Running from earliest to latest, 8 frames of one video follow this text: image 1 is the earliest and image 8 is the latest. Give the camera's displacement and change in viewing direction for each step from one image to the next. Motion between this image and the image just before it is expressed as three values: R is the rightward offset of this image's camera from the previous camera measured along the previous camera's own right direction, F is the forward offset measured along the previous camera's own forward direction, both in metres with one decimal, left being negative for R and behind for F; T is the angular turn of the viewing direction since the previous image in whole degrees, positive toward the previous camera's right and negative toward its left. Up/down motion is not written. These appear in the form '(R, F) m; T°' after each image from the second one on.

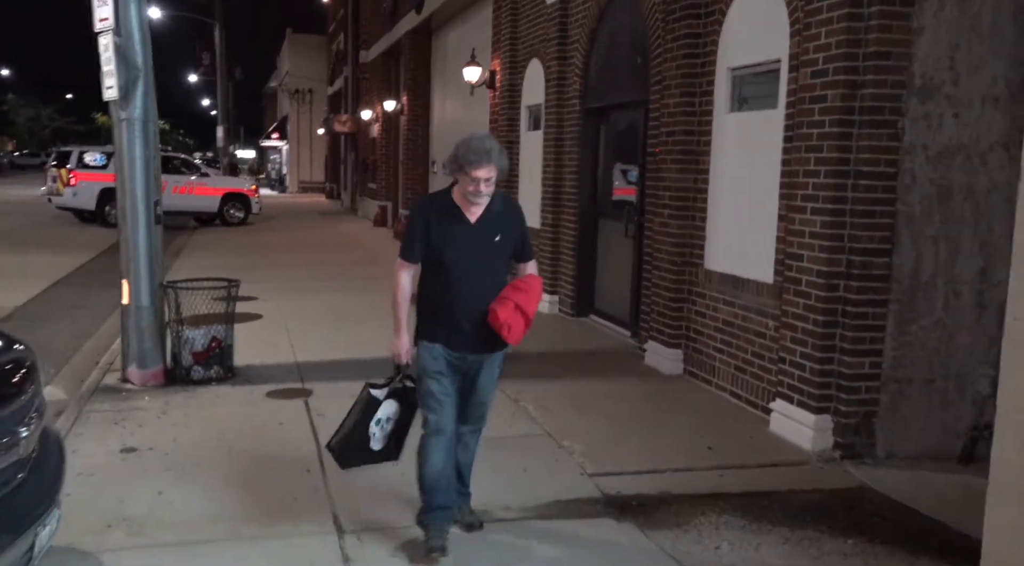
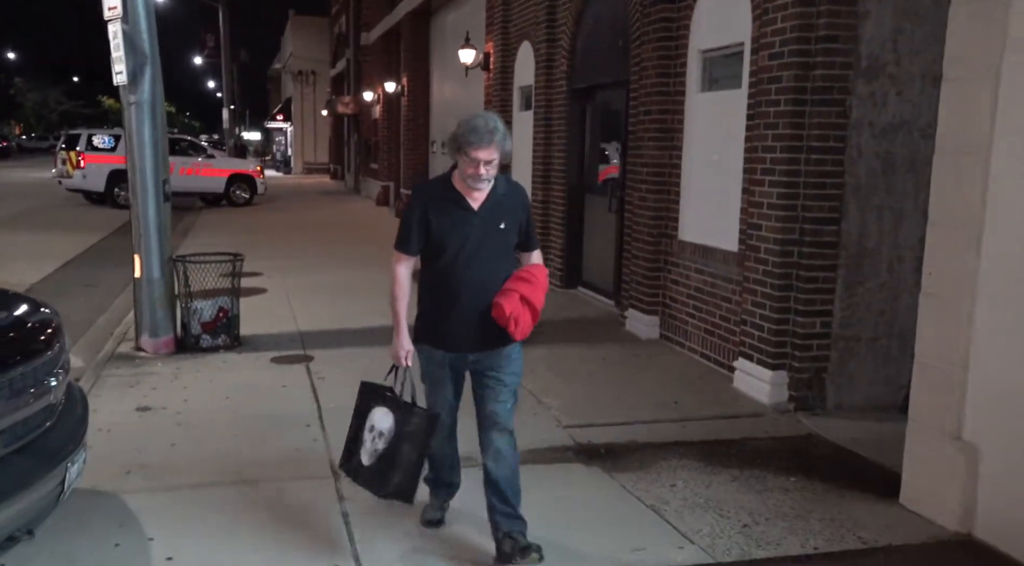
(+0.2, -0.5) m; 0°
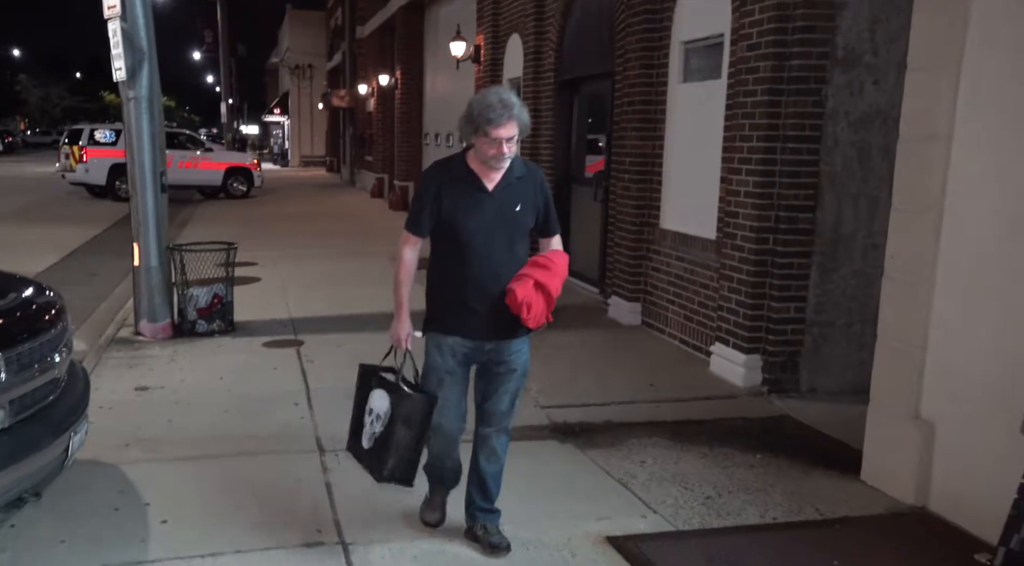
(+0.1, -0.2) m; 0°
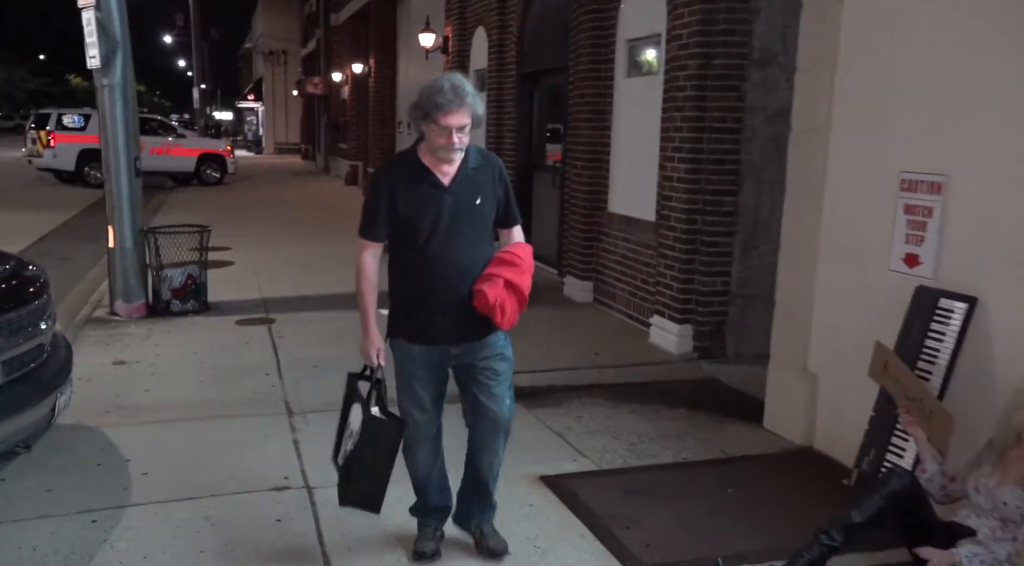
(+0.2, -0.6) m; +1°
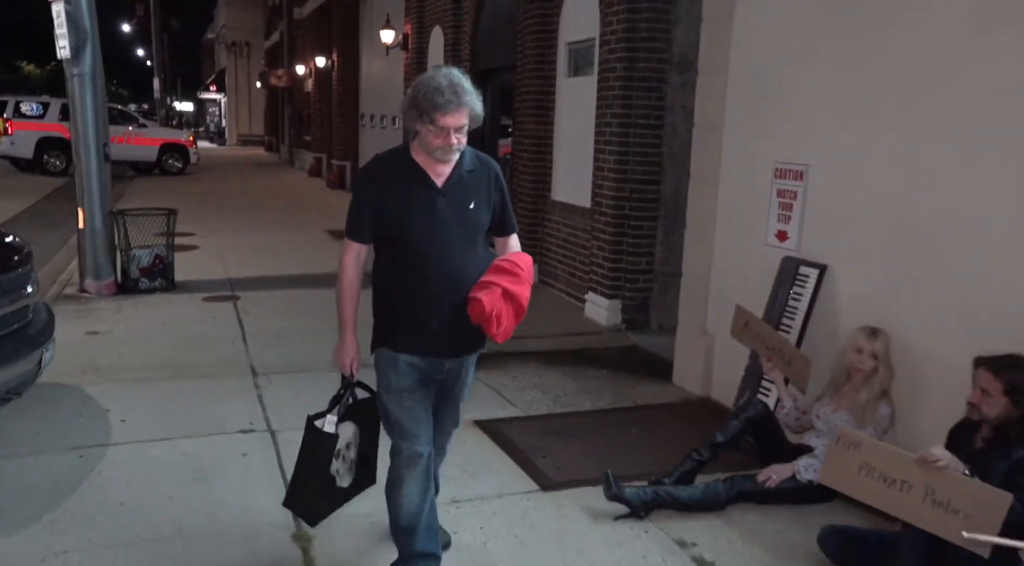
(+0.2, -0.7) m; +2°
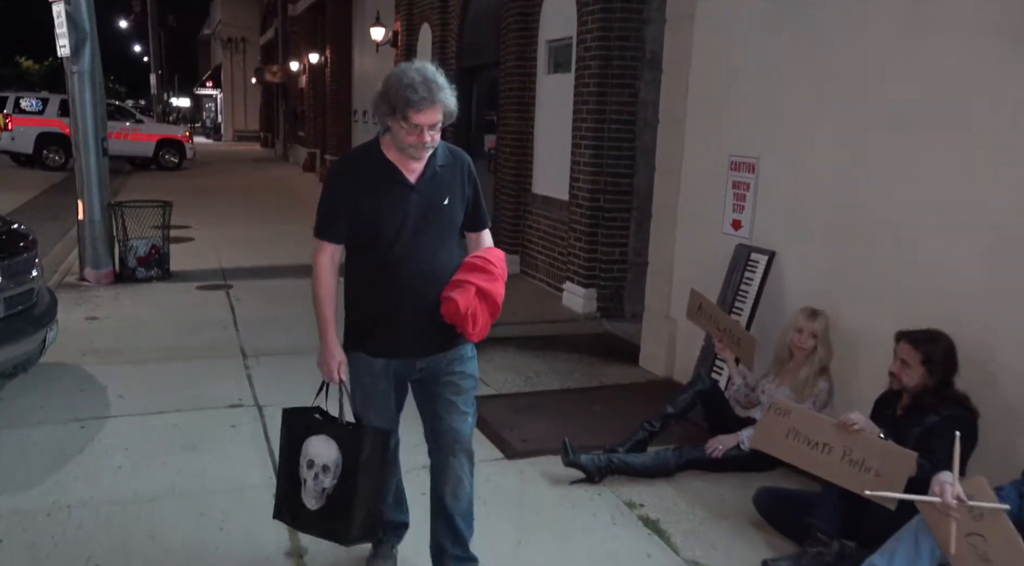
(+0.1, -0.3) m; 0°
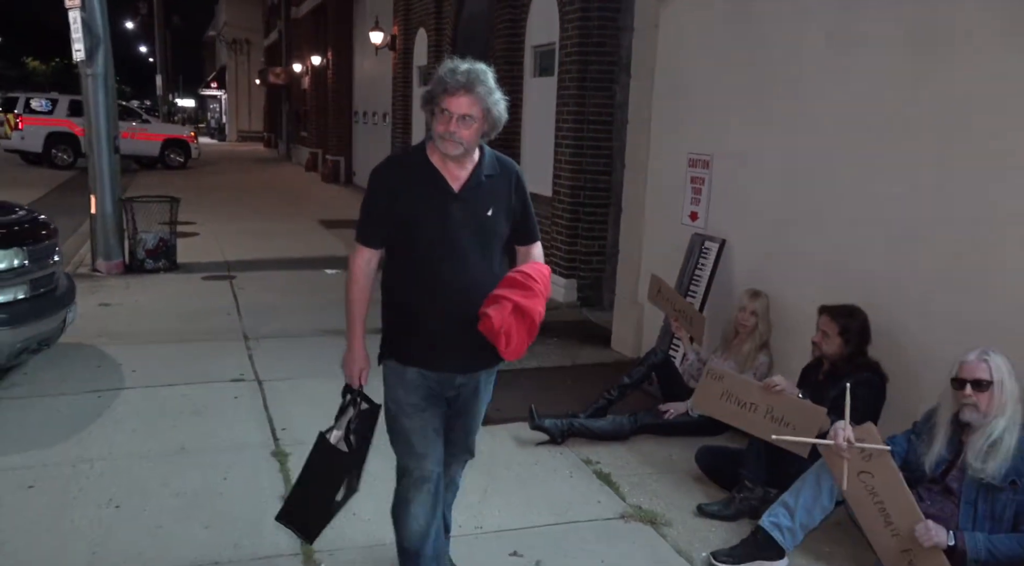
(+0.2, -0.5) m; 0°
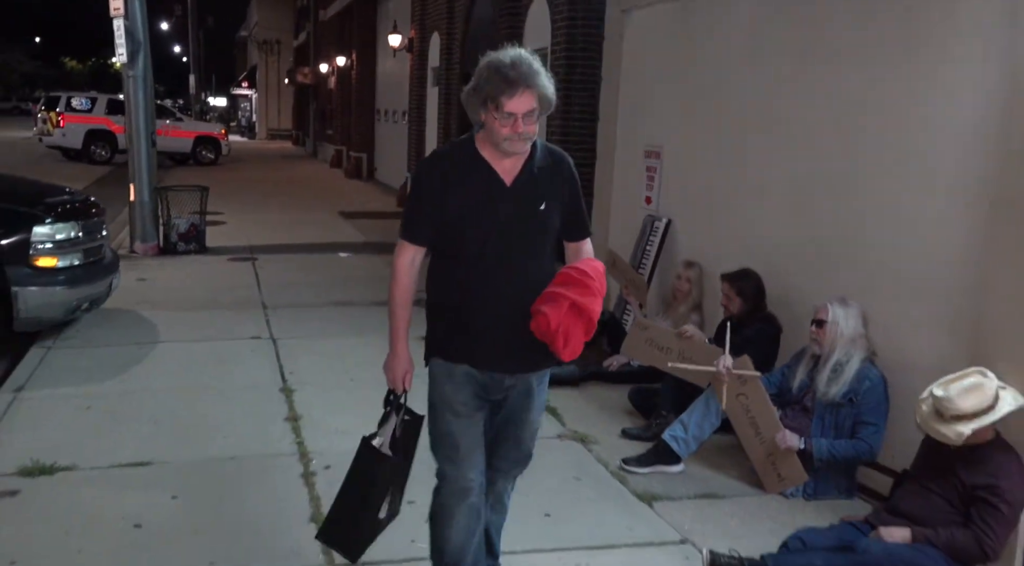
(+0.4, -0.9) m; -2°
